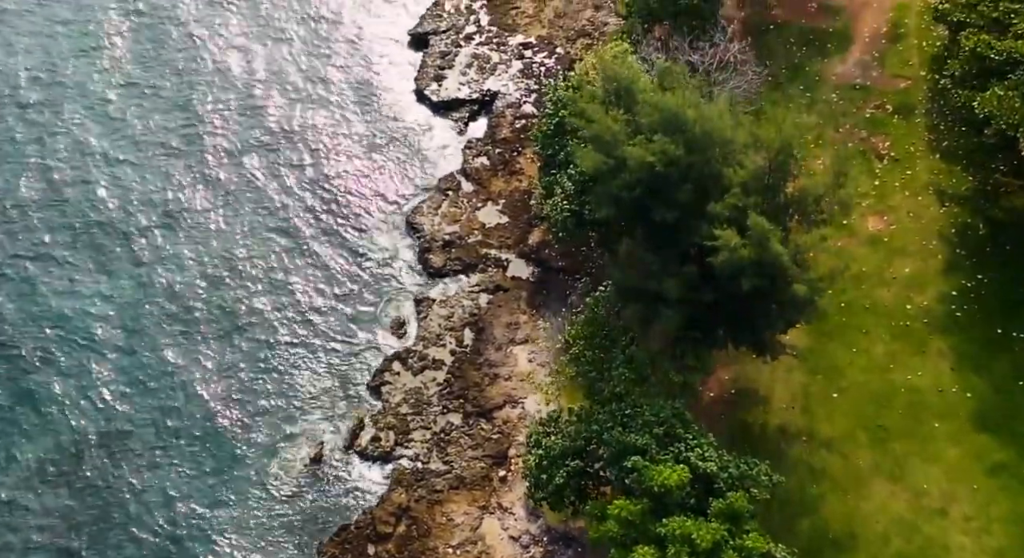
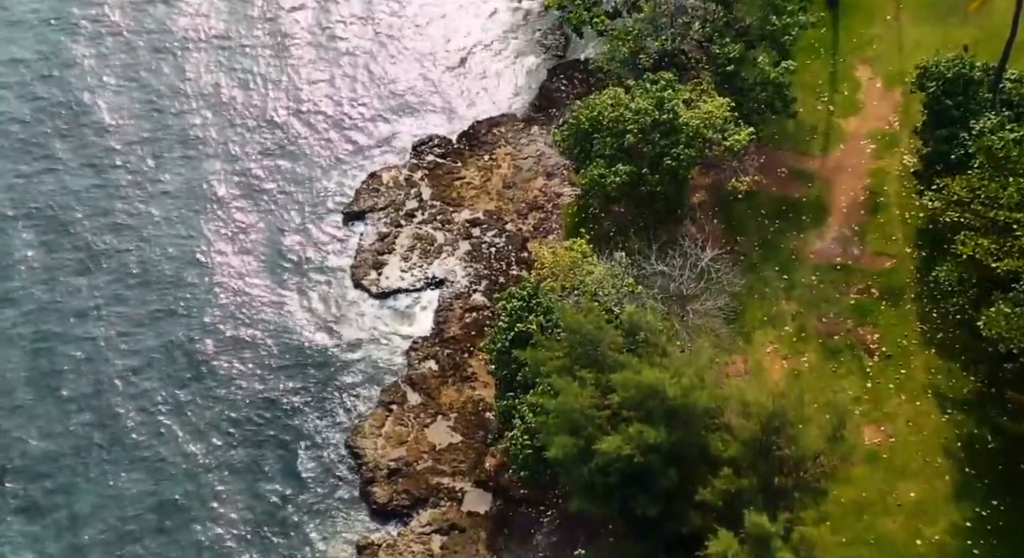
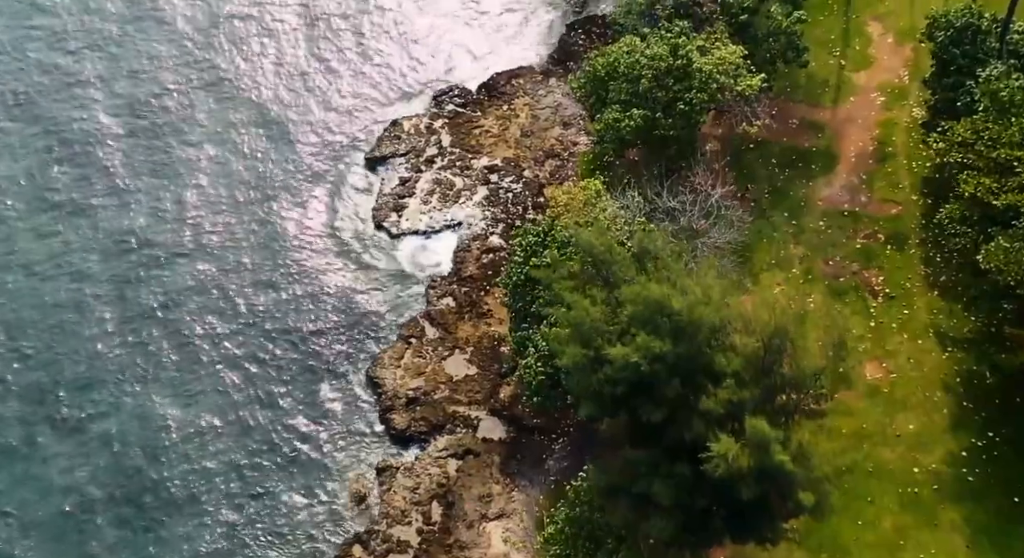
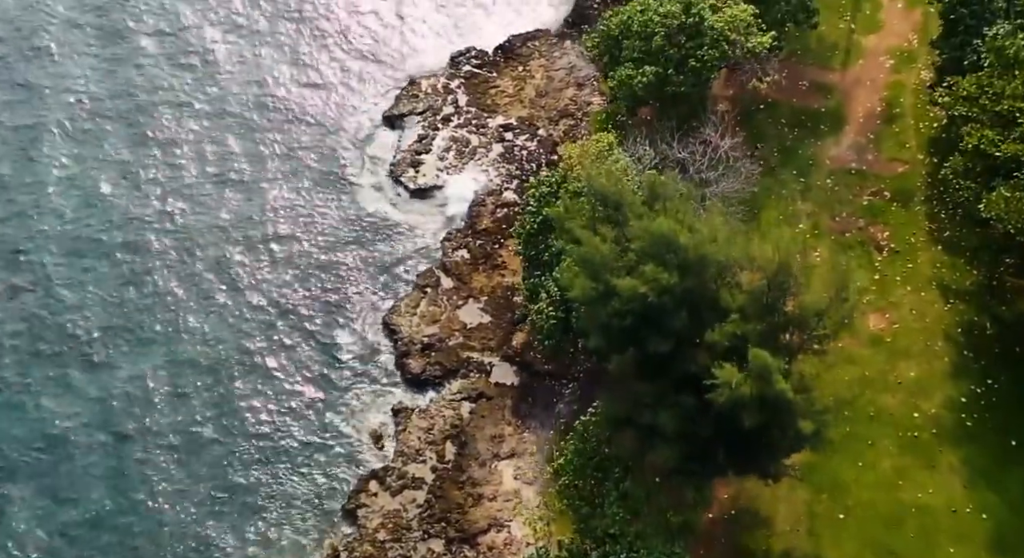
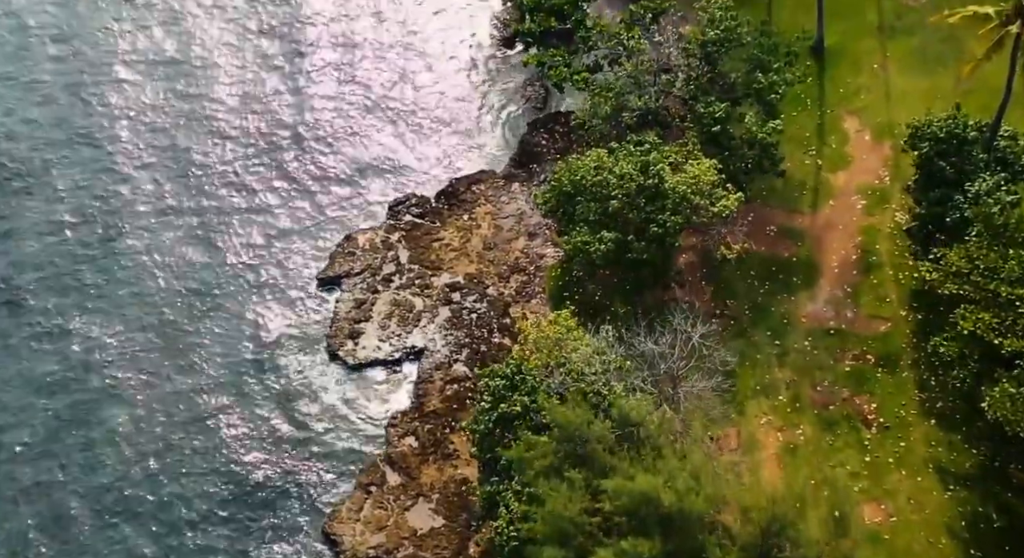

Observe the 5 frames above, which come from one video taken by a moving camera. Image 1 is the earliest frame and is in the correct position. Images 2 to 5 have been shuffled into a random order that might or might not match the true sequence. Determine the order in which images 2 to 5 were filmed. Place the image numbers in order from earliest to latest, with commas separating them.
4, 3, 2, 5
